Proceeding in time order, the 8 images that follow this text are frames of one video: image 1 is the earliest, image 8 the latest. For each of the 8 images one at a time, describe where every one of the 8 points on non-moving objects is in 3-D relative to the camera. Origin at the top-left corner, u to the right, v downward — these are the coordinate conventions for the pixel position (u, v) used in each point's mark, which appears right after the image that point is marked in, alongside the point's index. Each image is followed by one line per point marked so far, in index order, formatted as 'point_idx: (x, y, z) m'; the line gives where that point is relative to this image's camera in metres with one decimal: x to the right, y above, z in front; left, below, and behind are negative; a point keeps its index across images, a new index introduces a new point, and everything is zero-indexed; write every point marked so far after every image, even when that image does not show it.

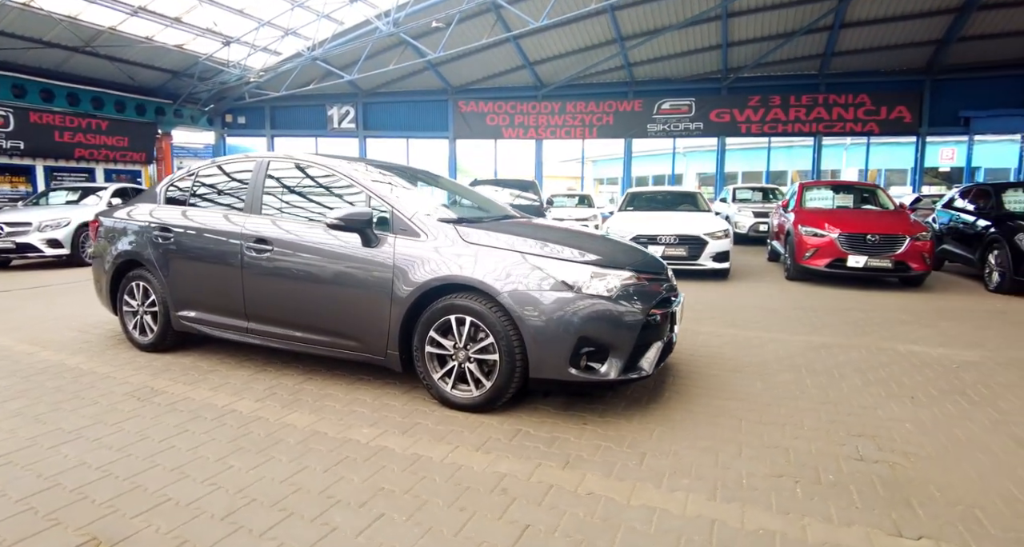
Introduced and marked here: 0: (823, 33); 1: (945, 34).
0: (+10.7, +8.4, +17.1) m
1: (+14.6, +8.2, +16.6) m
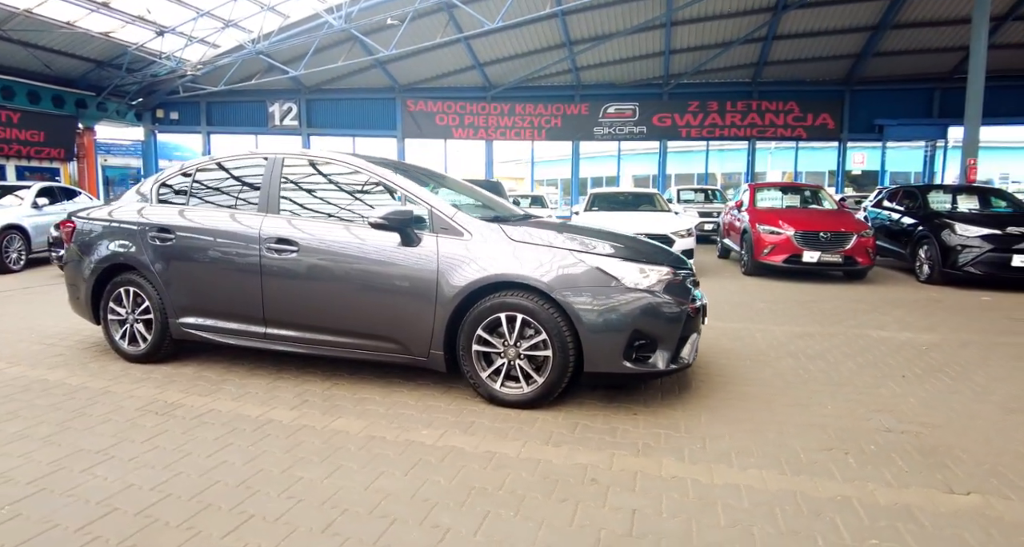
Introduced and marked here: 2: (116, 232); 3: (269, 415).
0: (+9.1, +8.6, +18.4) m
1: (+13.0, +8.5, +18.3) m
2: (-3.2, +0.3, +4.0) m
3: (-1.5, -0.9, +3.1) m
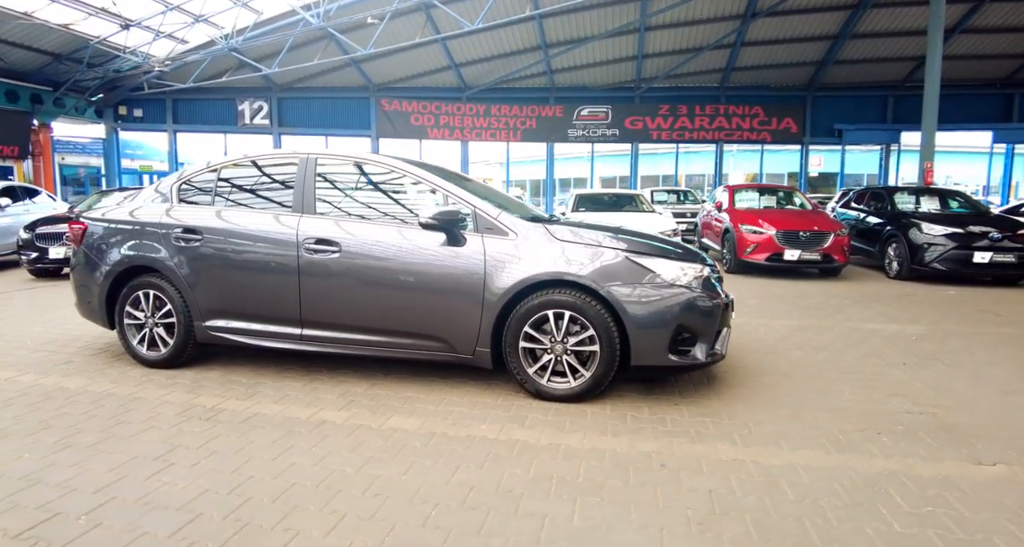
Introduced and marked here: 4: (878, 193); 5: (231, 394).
0: (+8.2, +8.7, +19.1) m
1: (+12.1, +8.6, +19.3) m
2: (-3.0, +0.3, +3.9) m
3: (-1.2, -0.9, +3.1) m
4: (+7.7, +1.7, +10.5) m
5: (-1.9, -0.8, +3.4) m
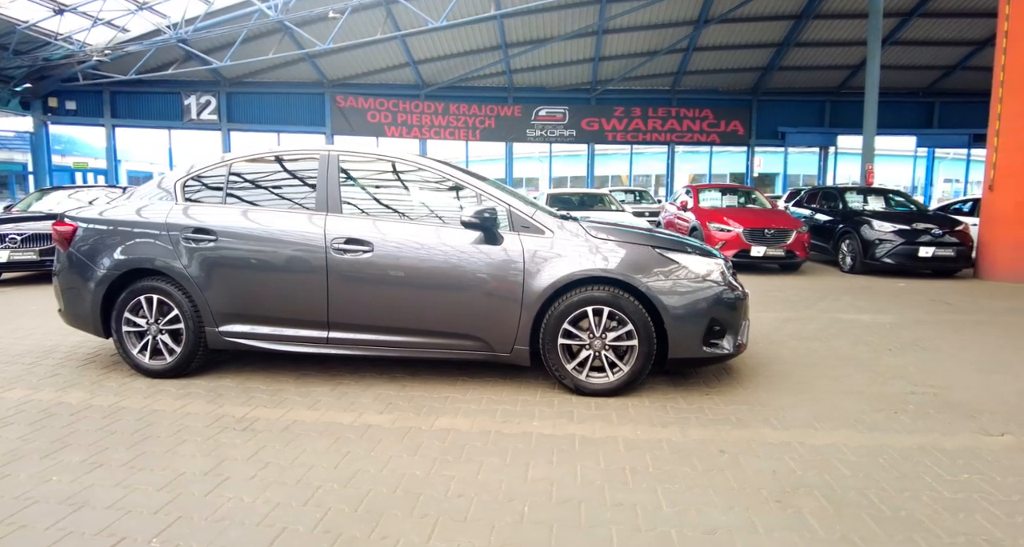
0: (+6.6, +8.8, +19.8) m
1: (+10.5, +8.8, +20.5) m
2: (-2.8, +0.3, +3.6) m
3: (-0.9, -0.9, +3.0) m
4: (+7.1, +1.8, +11.3) m
5: (-1.7, -0.8, +3.2) m
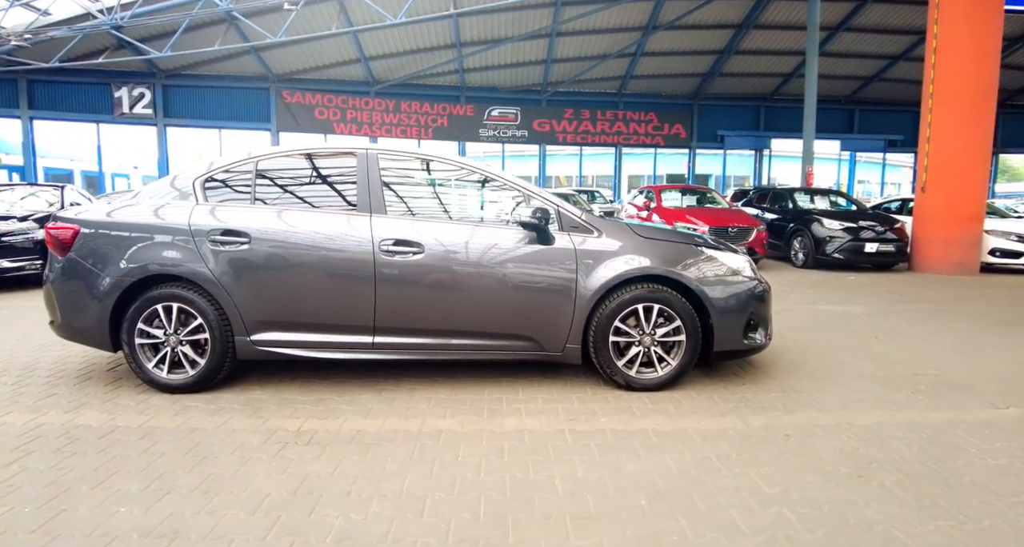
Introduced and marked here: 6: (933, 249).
0: (+4.8, +8.9, +20.5) m
1: (+8.6, +9.0, +21.6) m
2: (-2.4, +0.2, +3.3) m
3: (-0.5, -0.9, +2.9) m
4: (+6.5, +2.0, +12.1) m
5: (-1.3, -0.9, +3.1) m
6: (+8.3, +0.5, +9.7) m
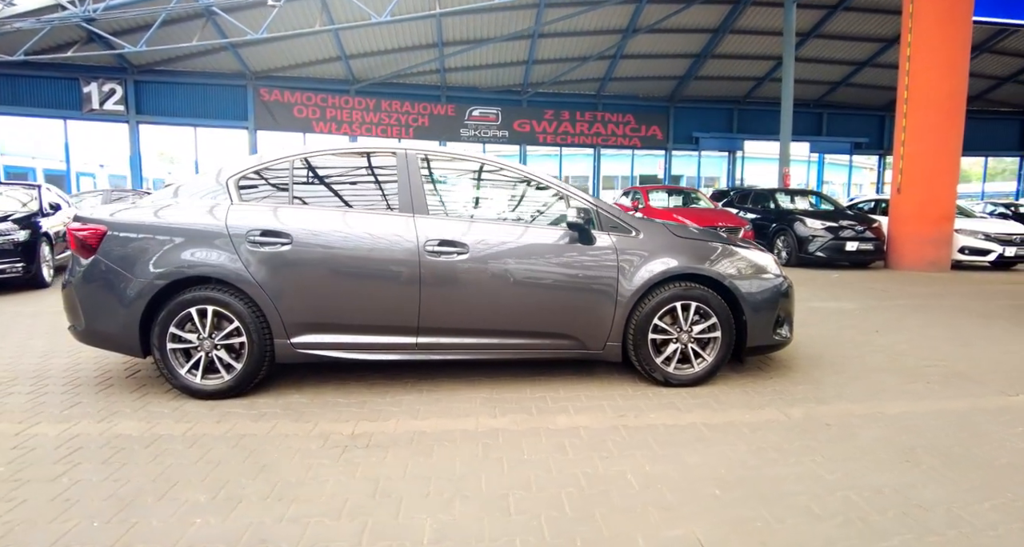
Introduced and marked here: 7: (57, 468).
0: (+4.1, +9.0, +20.8) m
1: (+7.8, +9.0, +22.1) m
2: (-2.2, +0.2, +3.2) m
3: (-0.2, -0.9, +2.9) m
4: (+6.2, +2.0, +12.5) m
5: (-1.0, -0.9, +3.1) m
6: (+8.2, +0.6, +10.2) m
7: (-2.3, -1.0, +2.5) m
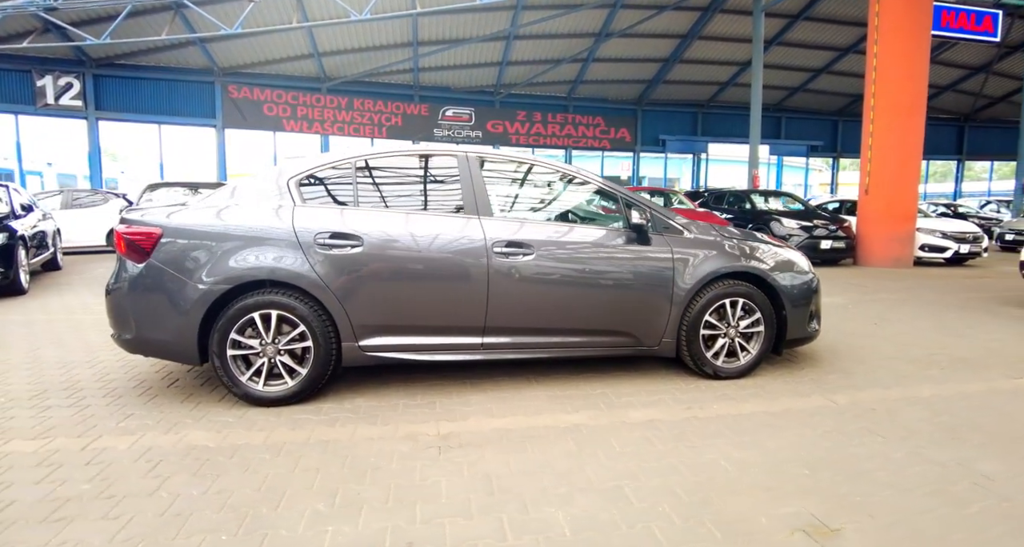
0: (+3.0, +9.0, +21.2) m
1: (+6.6, +9.1, +22.8) m
2: (-1.7, +0.2, +3.2) m
3: (+0.3, -0.9, +3.0) m
4: (+5.9, +2.1, +13.0) m
5: (-0.5, -0.9, +3.1) m
6: (+8.1, +0.6, +10.9) m
7: (-1.8, -1.0, +2.4) m
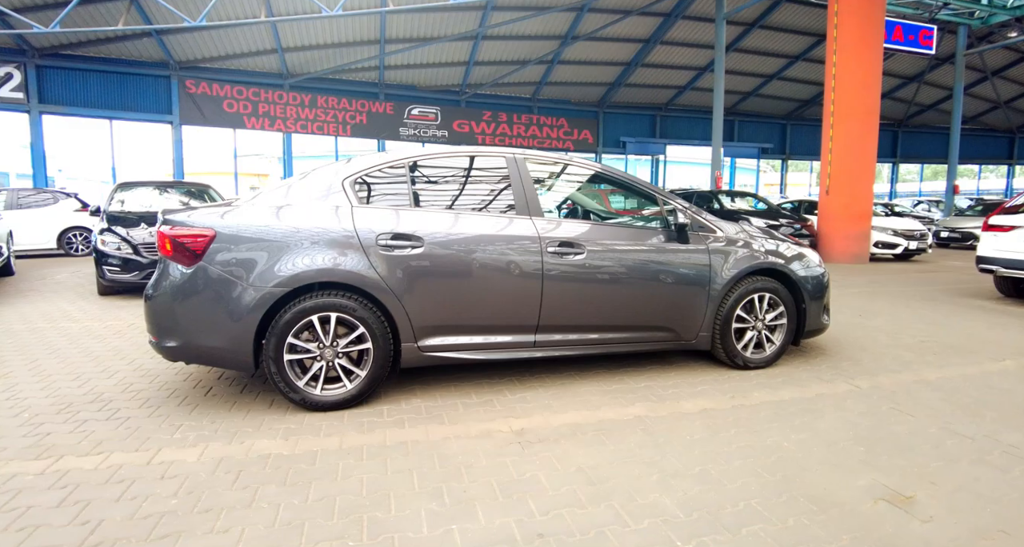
0: (+1.6, +9.0, +21.5) m
1: (+5.0, +9.2, +23.4) m
2: (-1.3, +0.2, +3.1) m
3: (+0.7, -0.9, +3.1) m
4: (+5.3, +2.2, +13.6) m
5: (-0.1, -0.9, +3.1) m
6: (+7.7, +0.8, +11.7) m
7: (-1.3, -1.0, +2.4) m
